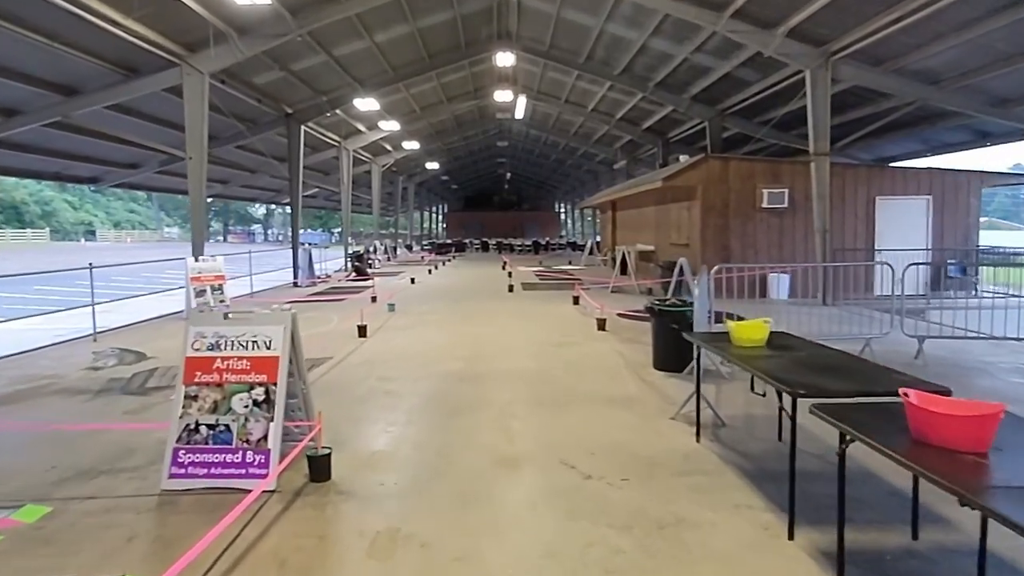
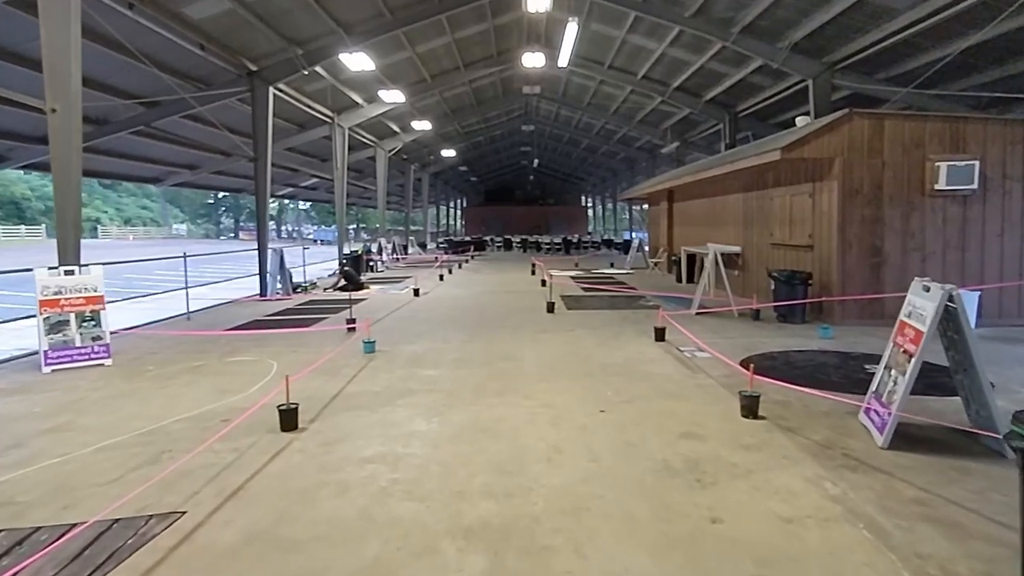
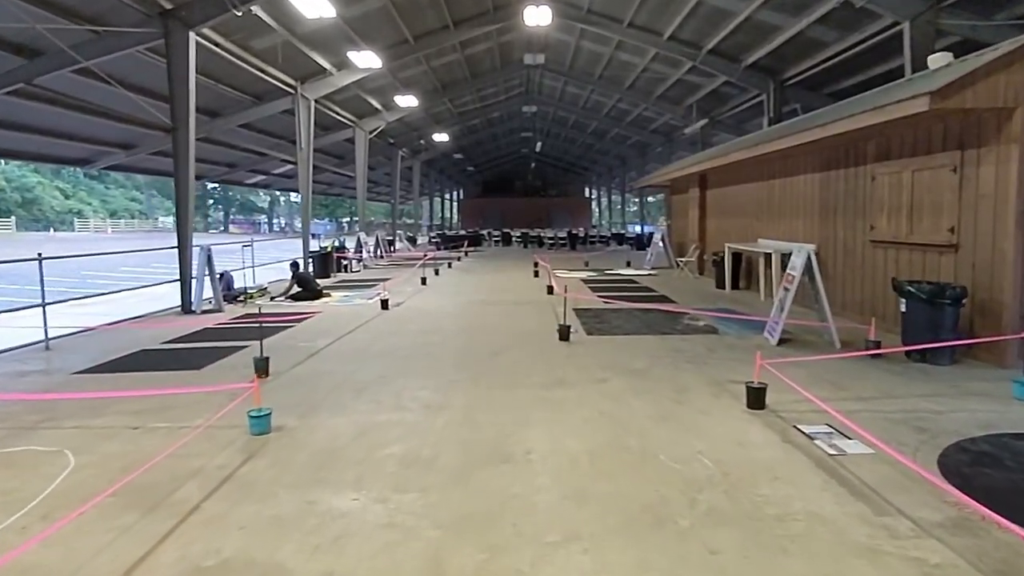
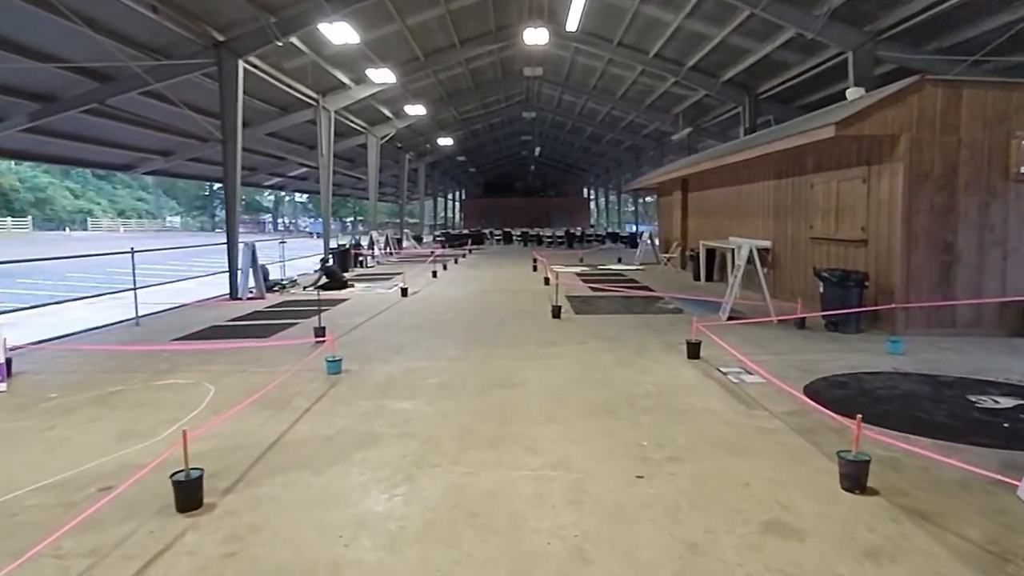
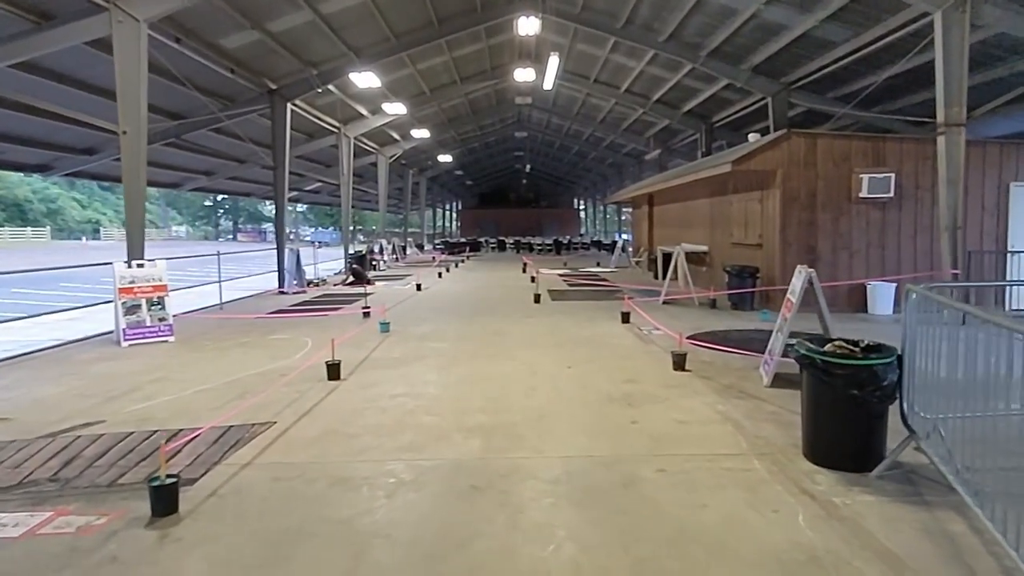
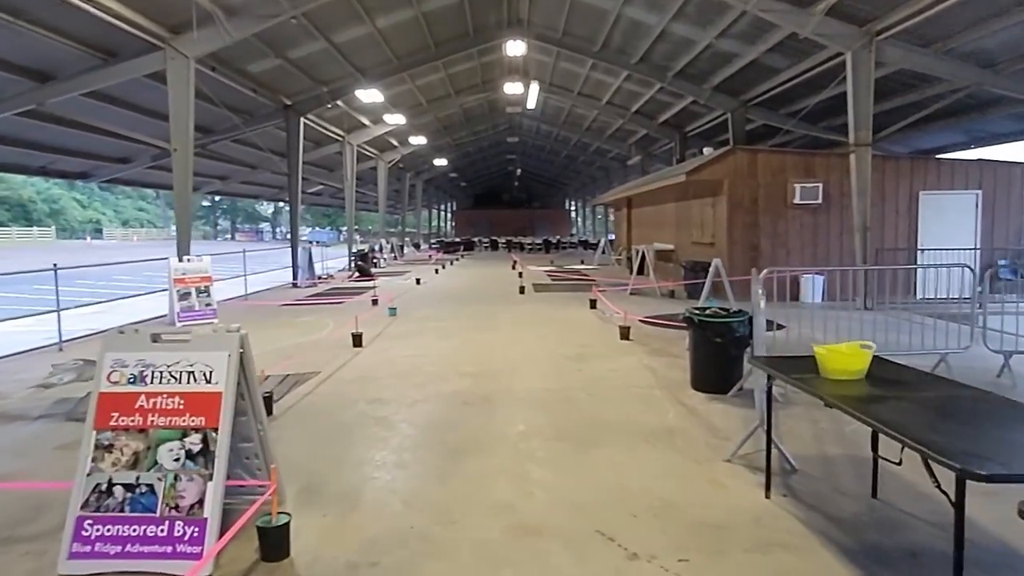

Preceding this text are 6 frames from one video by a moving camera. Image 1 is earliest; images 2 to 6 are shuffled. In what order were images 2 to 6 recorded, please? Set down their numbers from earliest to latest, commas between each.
6, 5, 2, 4, 3
